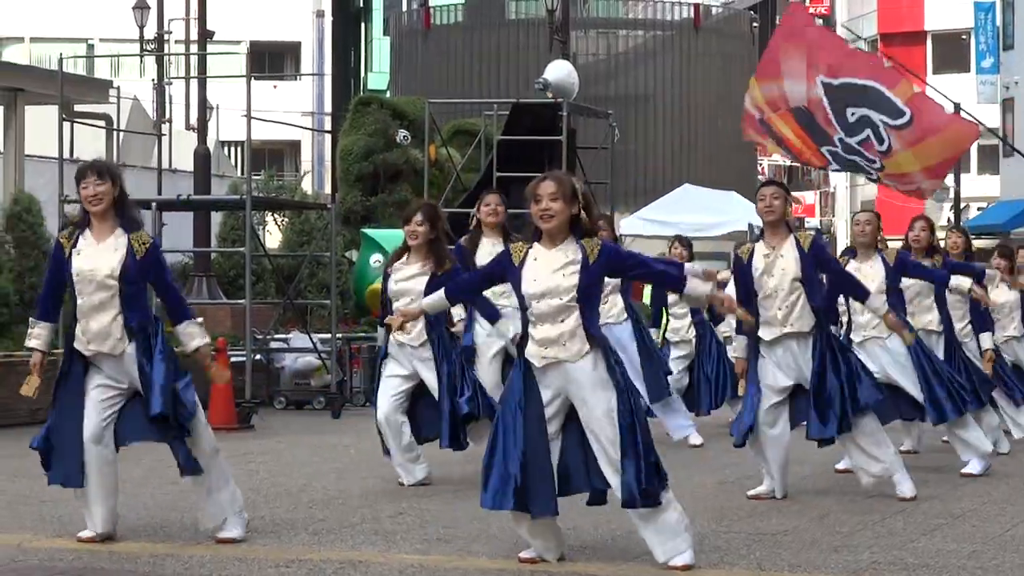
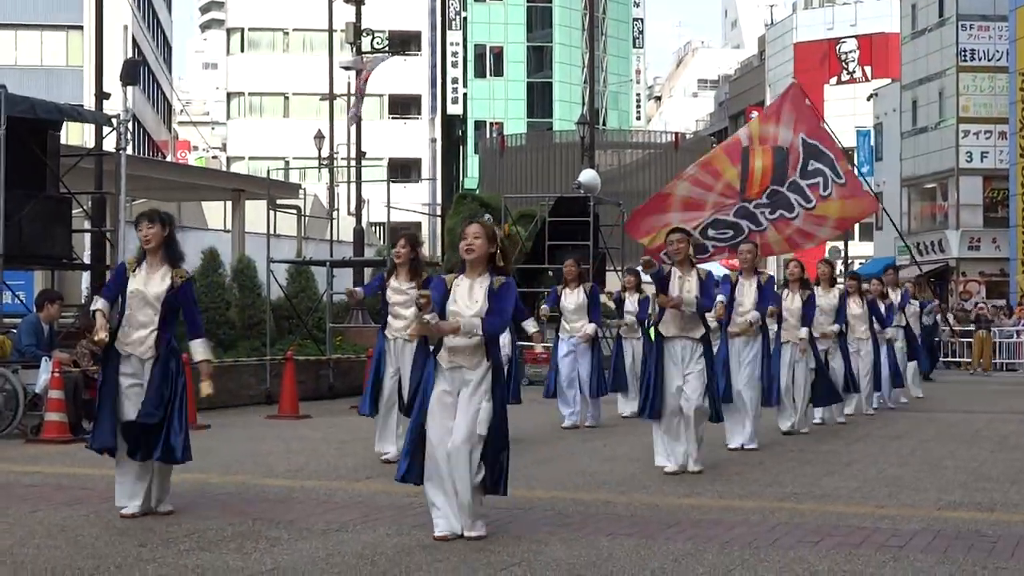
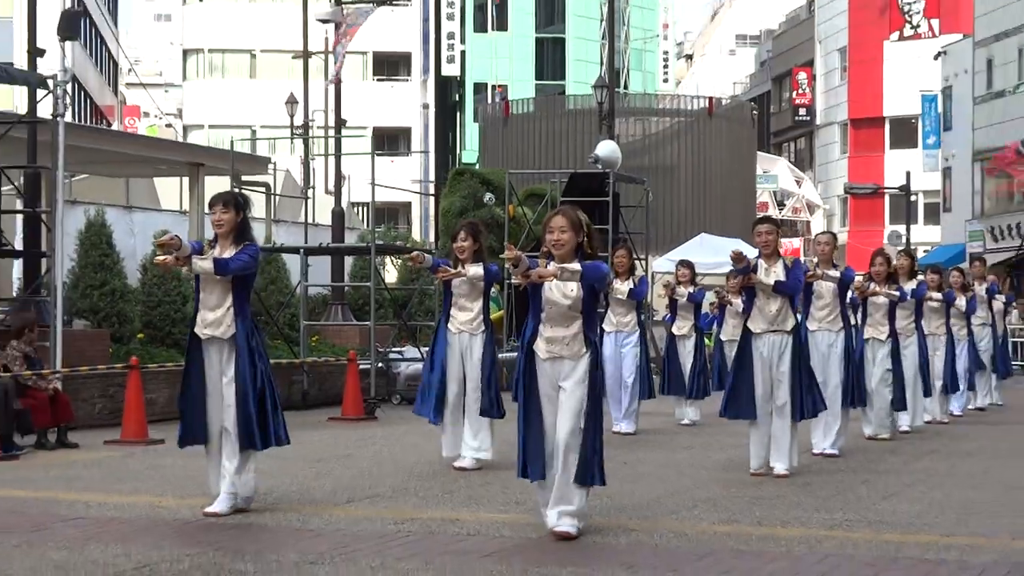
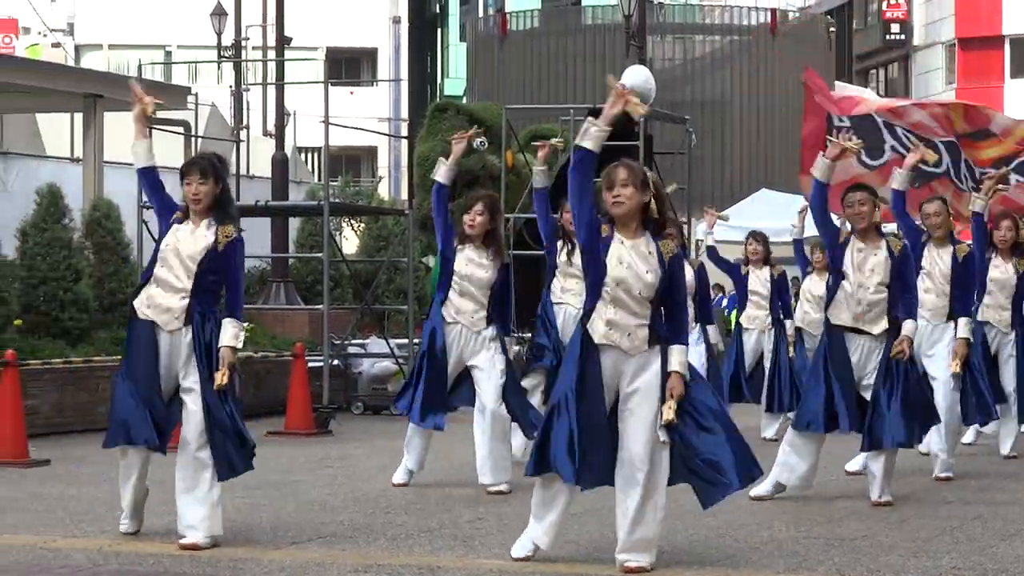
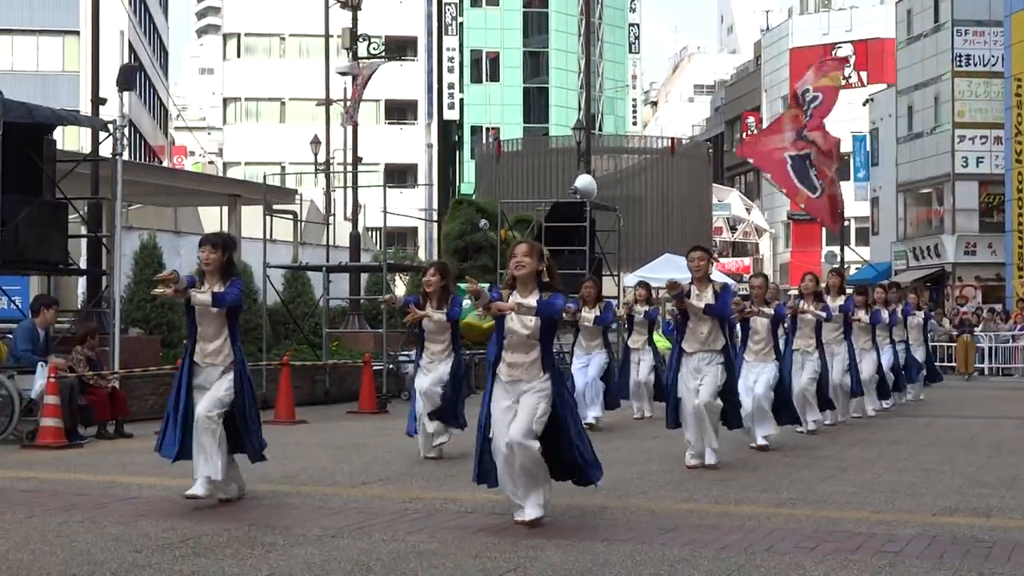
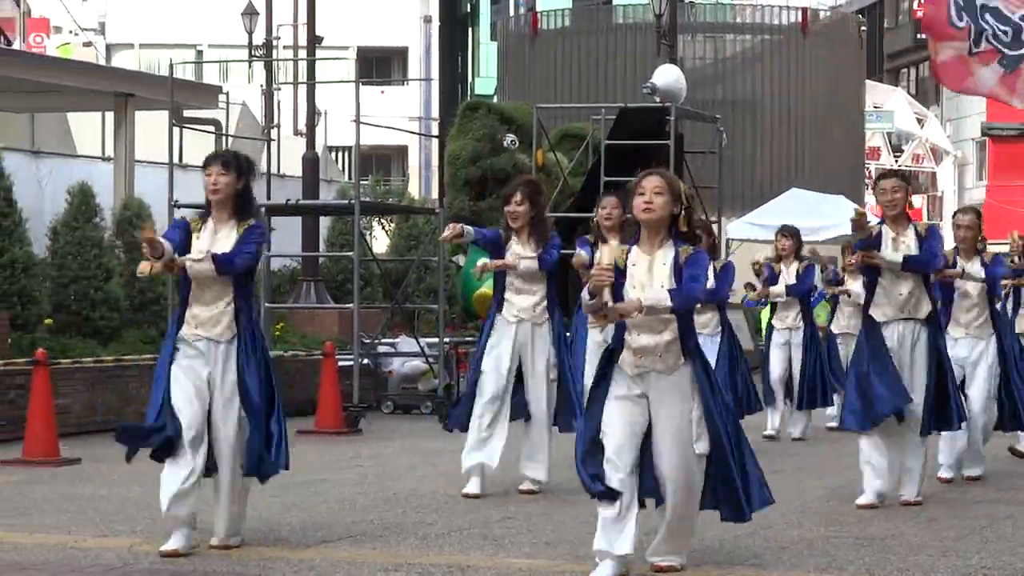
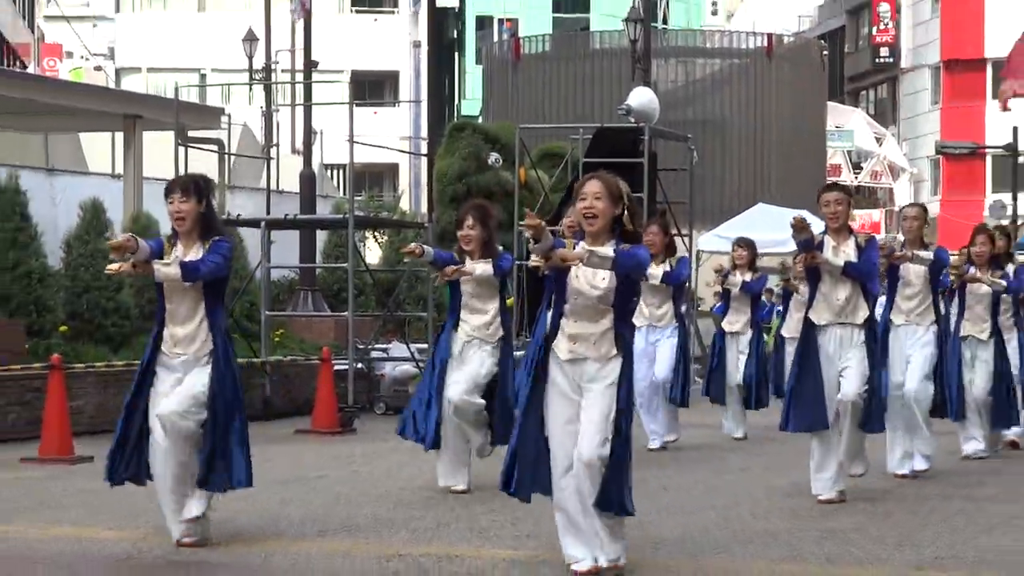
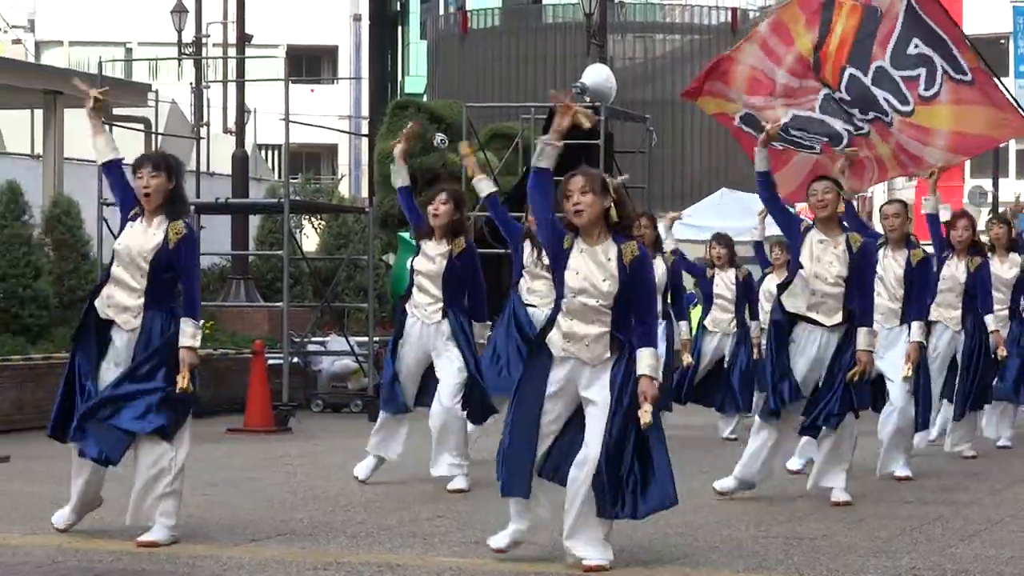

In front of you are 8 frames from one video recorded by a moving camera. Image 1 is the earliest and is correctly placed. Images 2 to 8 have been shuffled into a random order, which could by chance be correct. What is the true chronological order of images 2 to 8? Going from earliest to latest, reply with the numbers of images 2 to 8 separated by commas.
8, 4, 6, 7, 3, 5, 2
